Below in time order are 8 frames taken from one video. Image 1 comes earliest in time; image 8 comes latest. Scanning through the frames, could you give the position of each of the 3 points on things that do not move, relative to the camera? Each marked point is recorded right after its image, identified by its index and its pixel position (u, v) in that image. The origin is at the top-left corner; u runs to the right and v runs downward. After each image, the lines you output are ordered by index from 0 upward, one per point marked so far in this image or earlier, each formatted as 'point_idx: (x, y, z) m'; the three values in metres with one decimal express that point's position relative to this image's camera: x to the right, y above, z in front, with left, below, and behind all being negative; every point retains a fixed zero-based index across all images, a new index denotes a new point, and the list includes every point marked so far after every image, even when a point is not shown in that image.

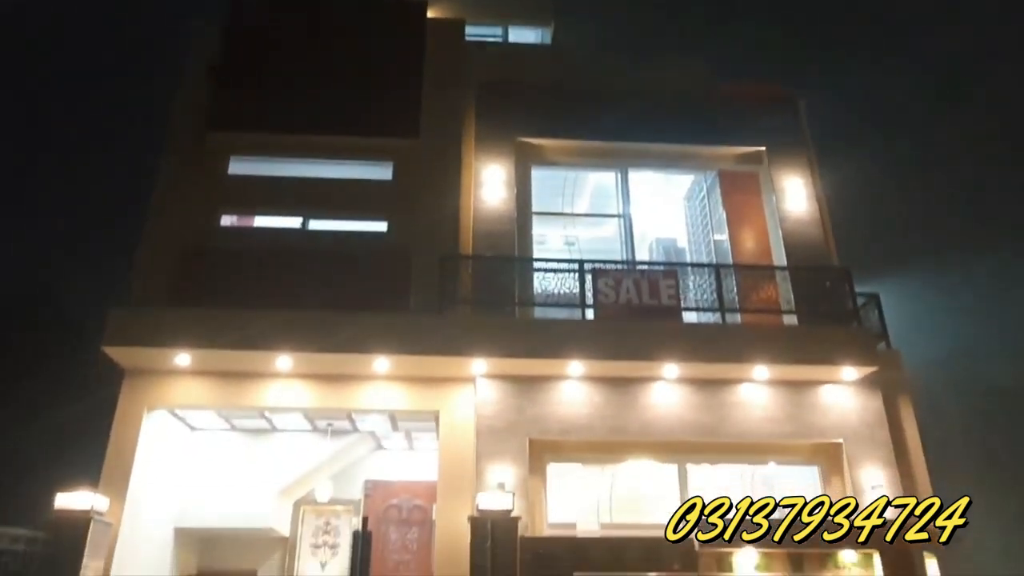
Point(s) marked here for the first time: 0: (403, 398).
0: (-1.0, -1.0, +6.8) m
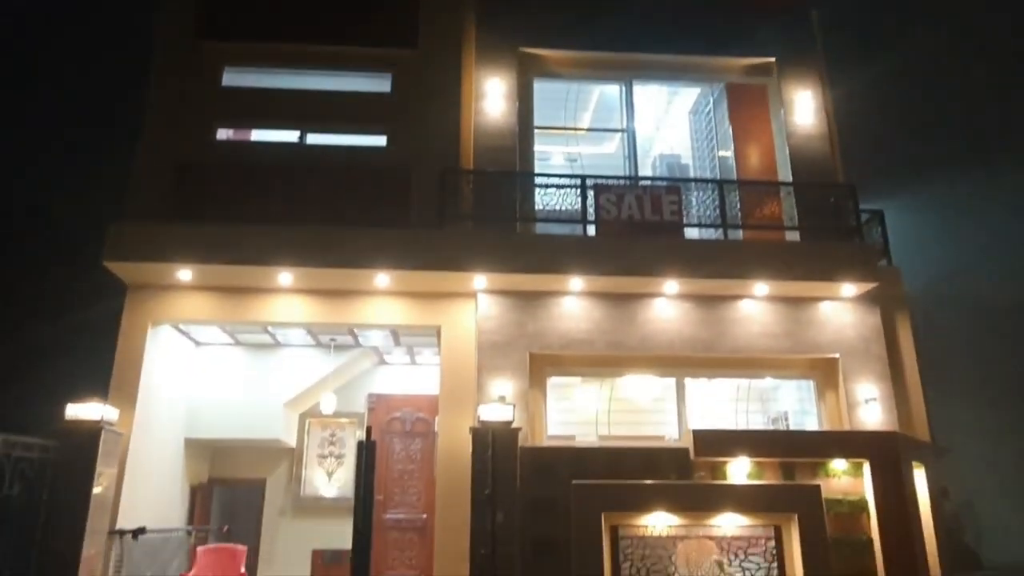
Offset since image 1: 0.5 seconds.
0: (-1.0, -0.2, +6.8) m
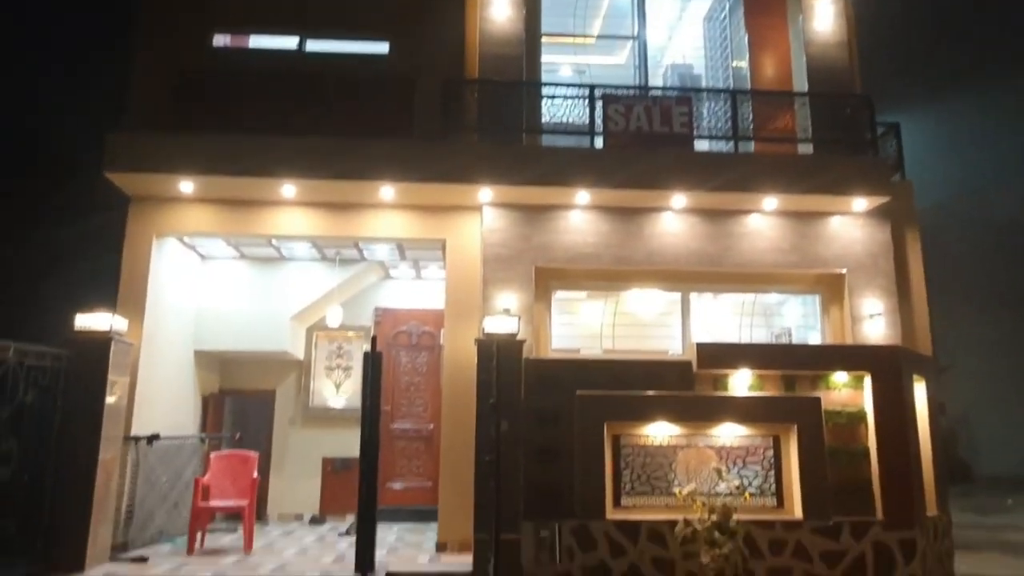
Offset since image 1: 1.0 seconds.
0: (-1.0, +0.6, +6.8) m
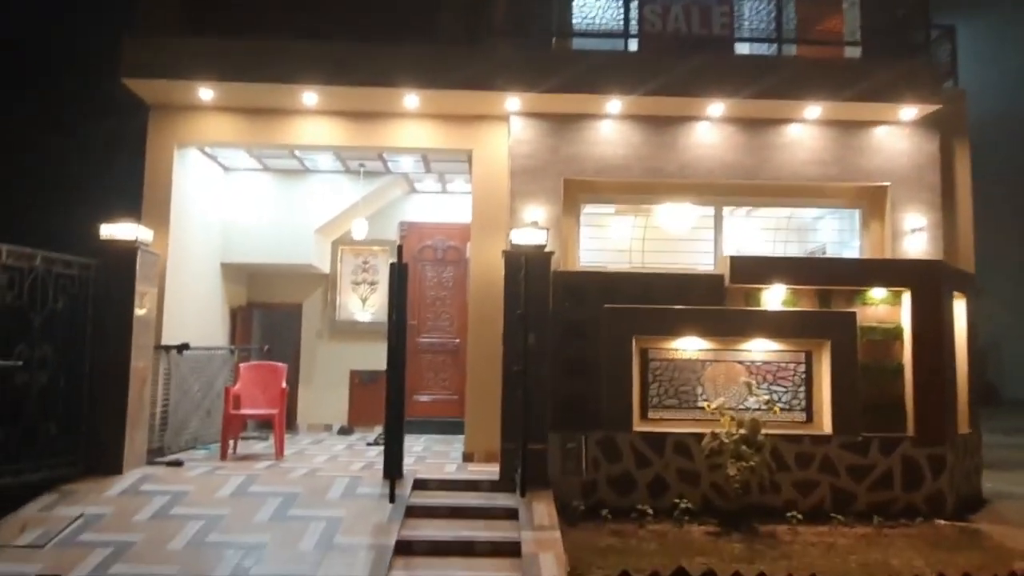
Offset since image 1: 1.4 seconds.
0: (-0.7, +1.4, +6.6) m
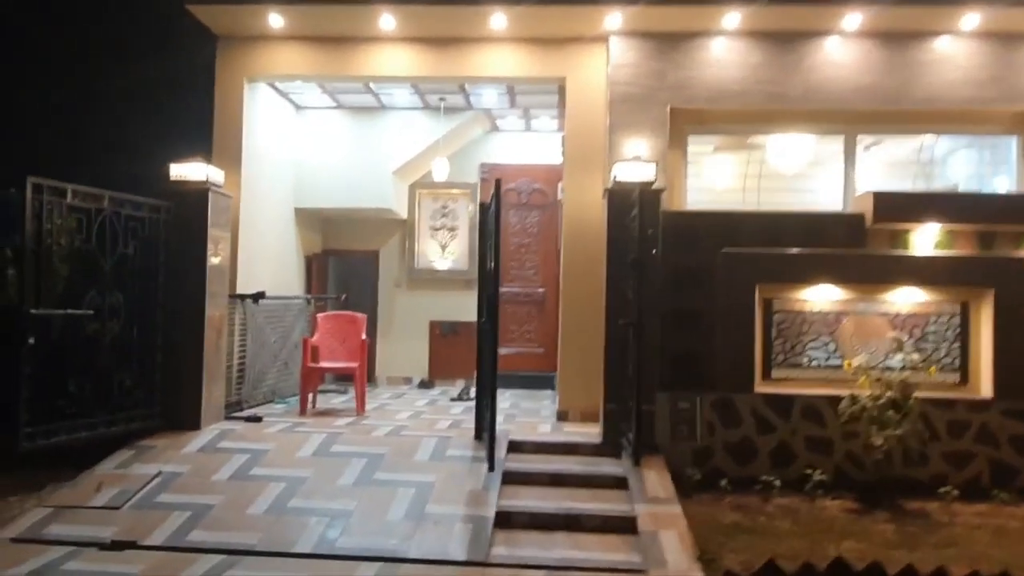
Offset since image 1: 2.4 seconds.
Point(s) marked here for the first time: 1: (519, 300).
0: (+0.1, +1.8, +5.9) m
1: (+0.1, -0.1, +7.5) m
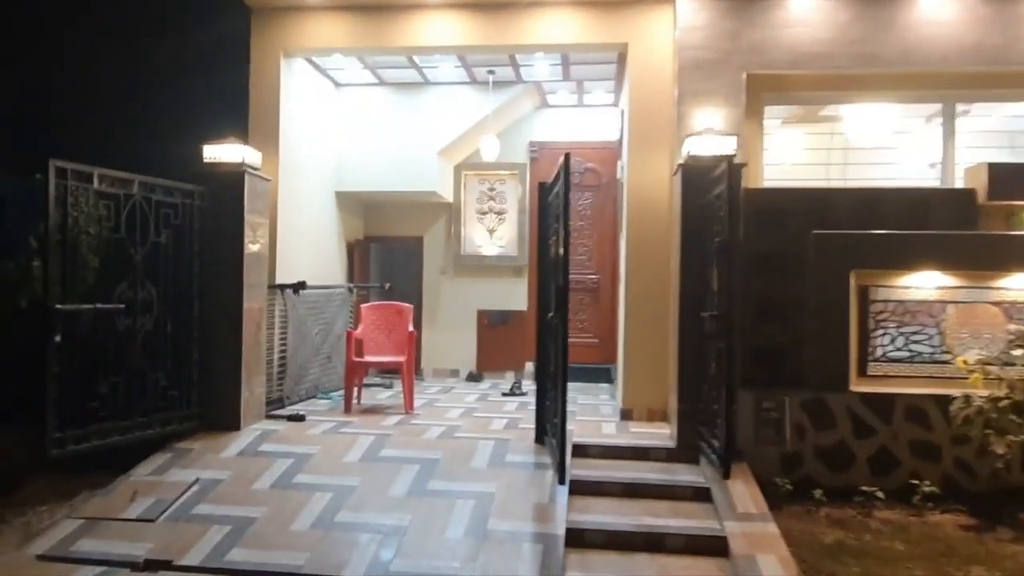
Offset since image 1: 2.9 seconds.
0: (+0.5, +1.9, +5.4) m
1: (+0.6, 0.0, +7.1) m
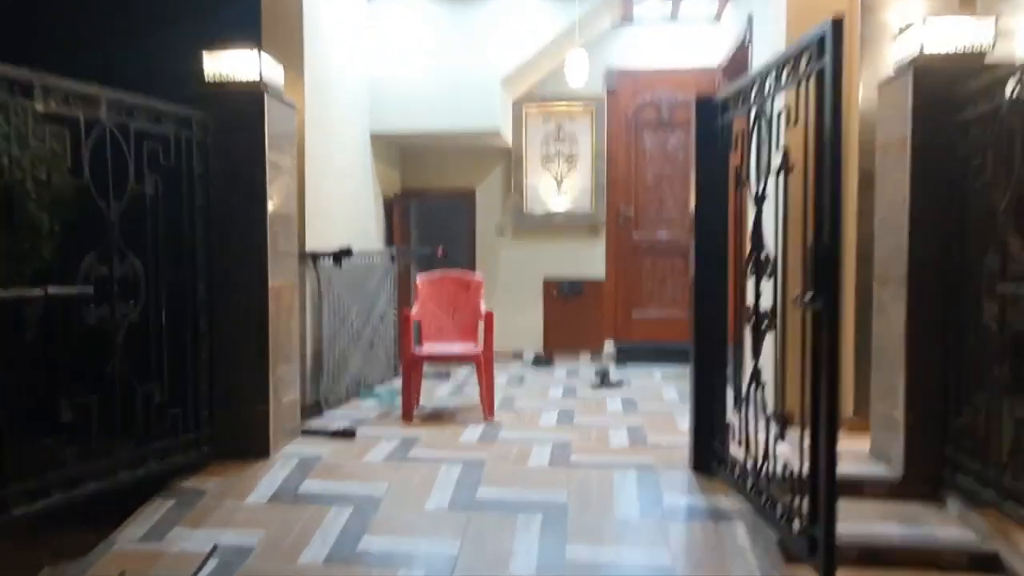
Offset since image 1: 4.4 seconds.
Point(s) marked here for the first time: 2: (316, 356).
0: (+1.1, +2.1, +3.9) m
1: (+1.2, +0.3, +5.7) m
2: (-1.1, -0.4, +4.2) m
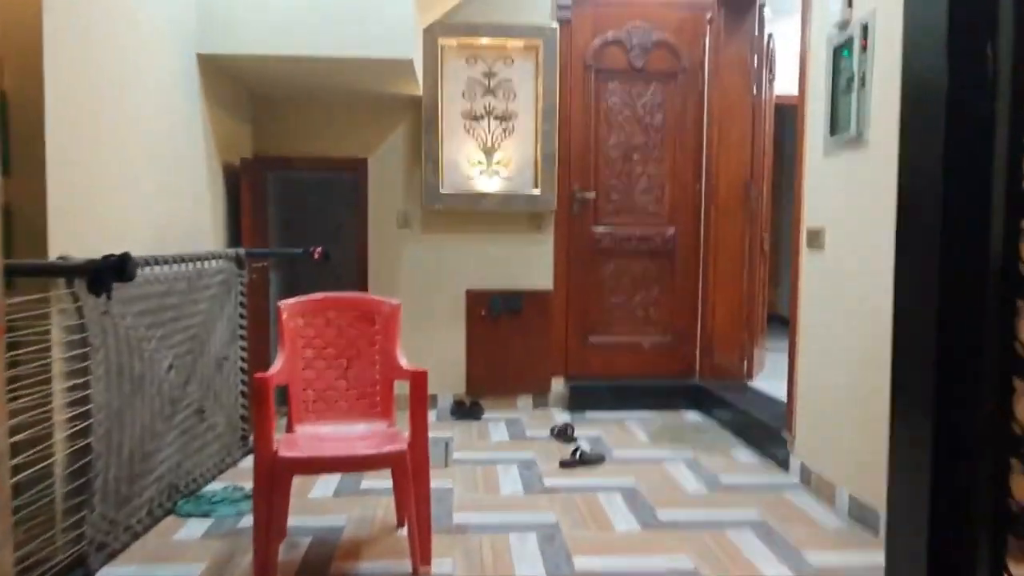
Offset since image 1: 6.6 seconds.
0: (+1.0, +2.0, +2.2) m
1: (+0.7, +0.2, +4.0) m
2: (-1.3, -0.5, +2.1) m
